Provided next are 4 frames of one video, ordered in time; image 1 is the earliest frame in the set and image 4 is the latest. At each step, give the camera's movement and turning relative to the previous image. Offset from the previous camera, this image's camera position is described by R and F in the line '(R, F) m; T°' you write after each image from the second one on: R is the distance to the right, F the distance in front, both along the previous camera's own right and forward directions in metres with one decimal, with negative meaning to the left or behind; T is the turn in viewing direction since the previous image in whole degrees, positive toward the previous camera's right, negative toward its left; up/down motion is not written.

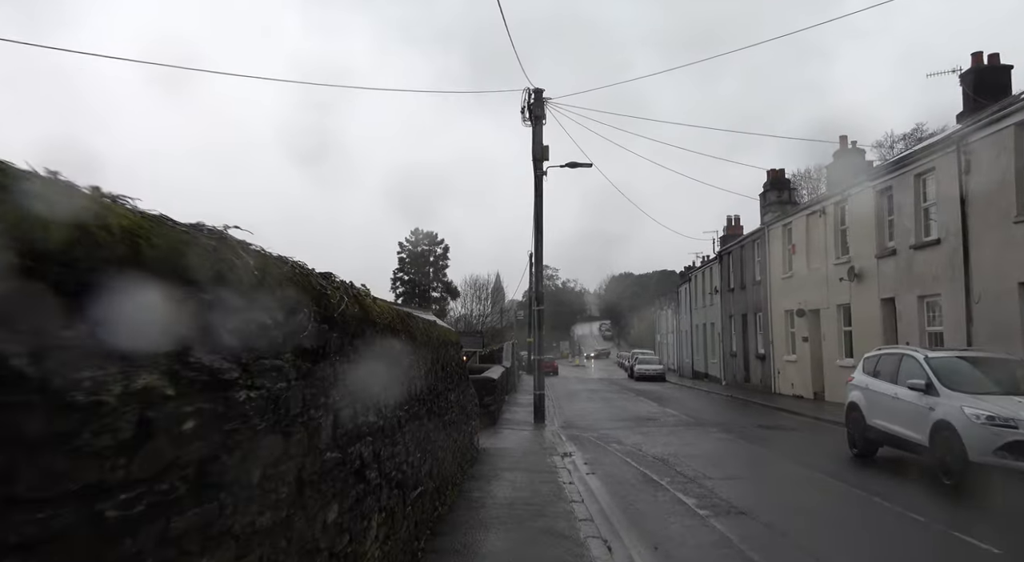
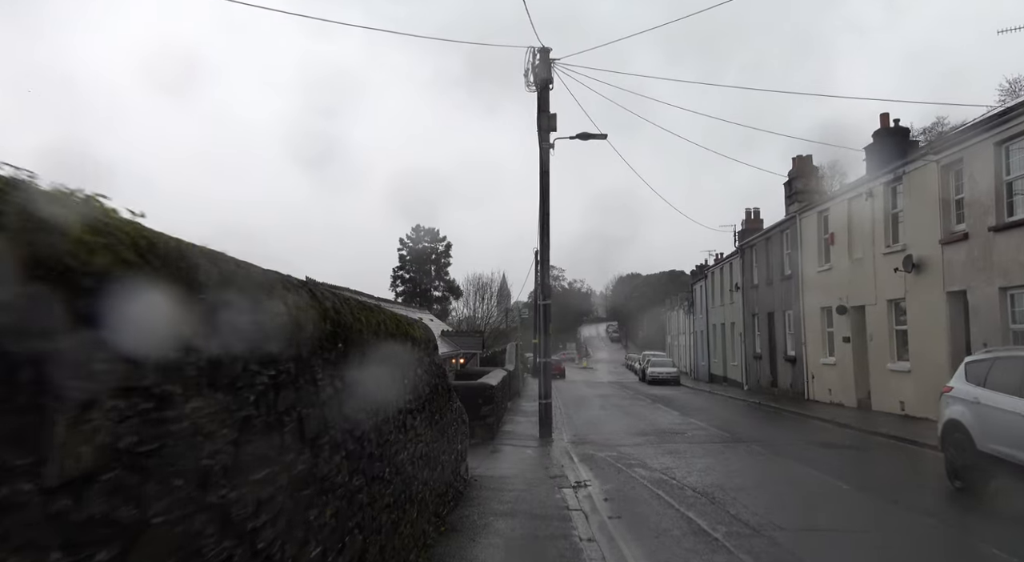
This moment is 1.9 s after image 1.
(+0.1, +2.2) m; -1°
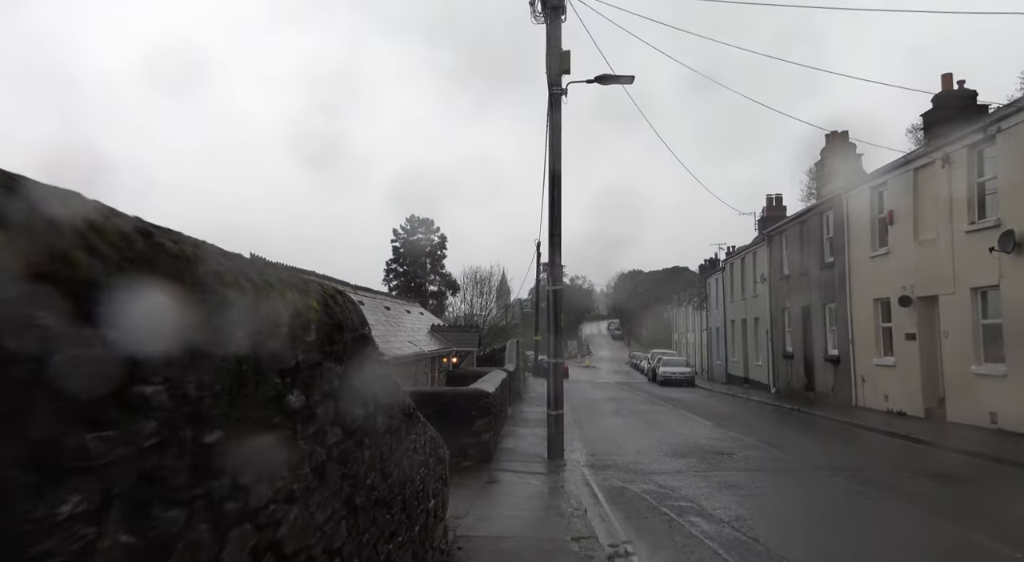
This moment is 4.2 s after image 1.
(0.0, +2.8) m; 0°
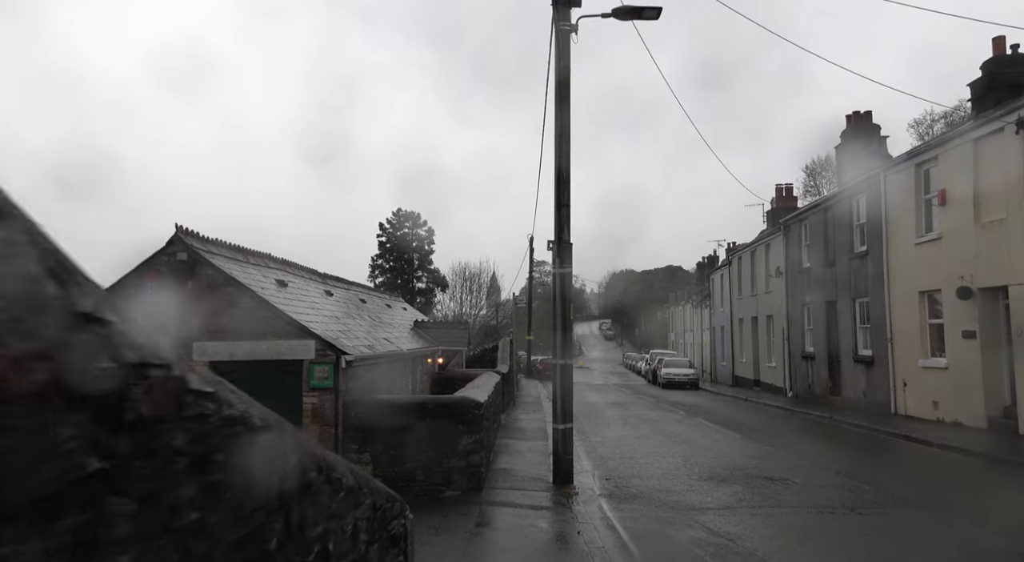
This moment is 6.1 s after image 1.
(-0.1, +2.2) m; +1°
